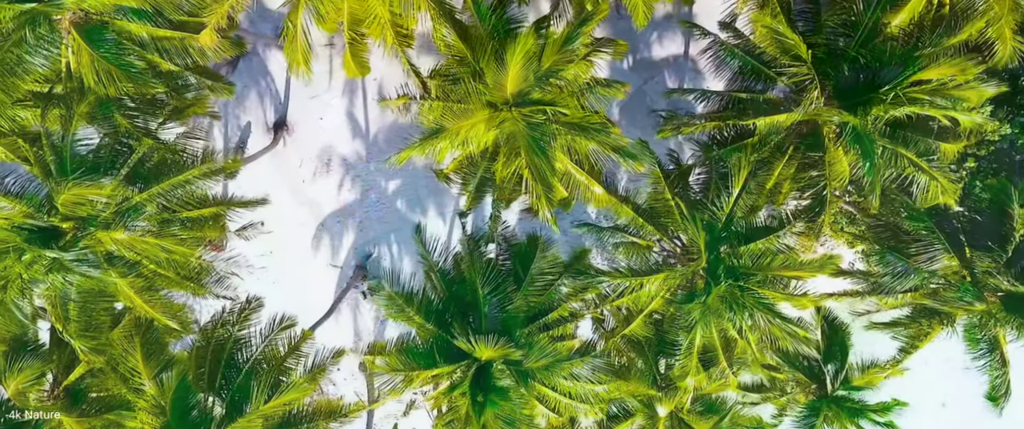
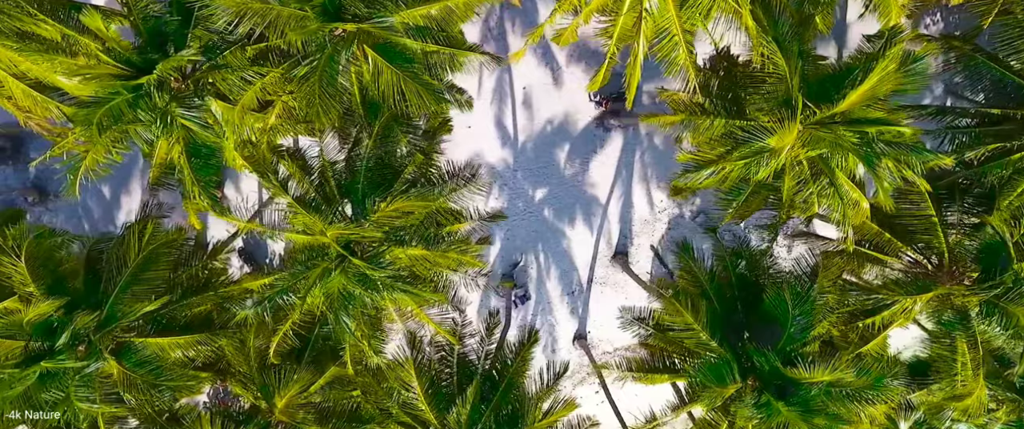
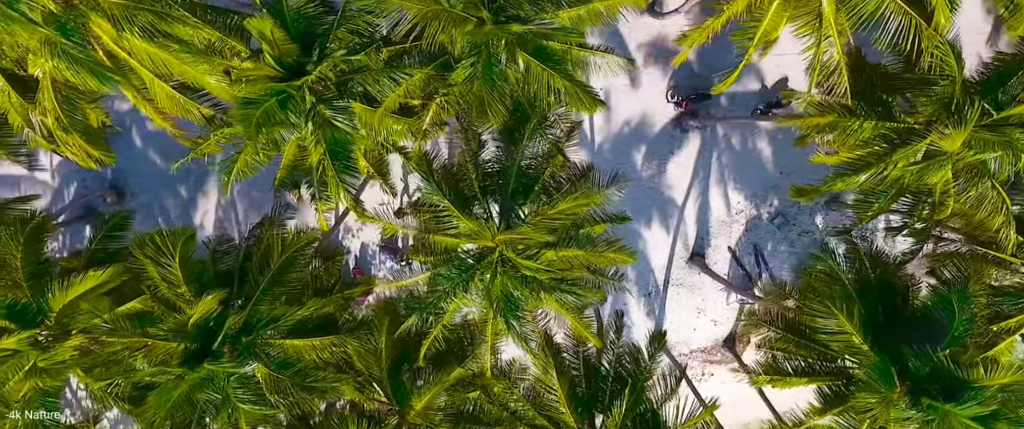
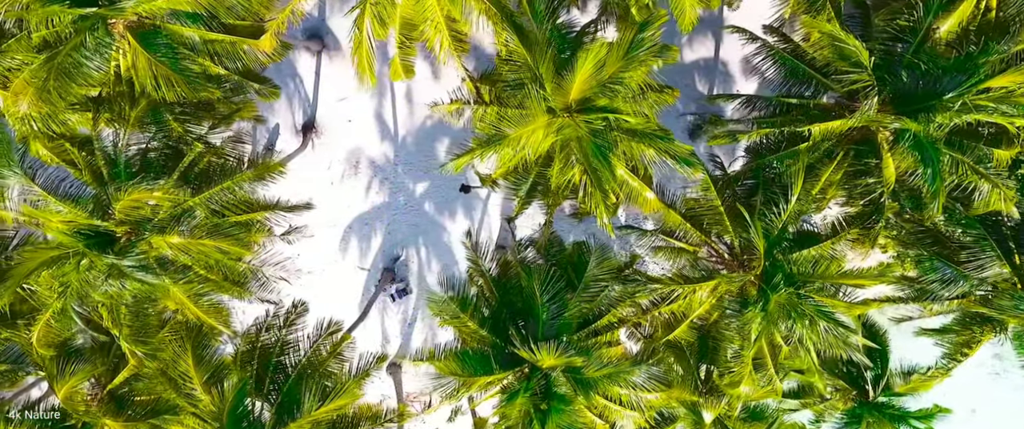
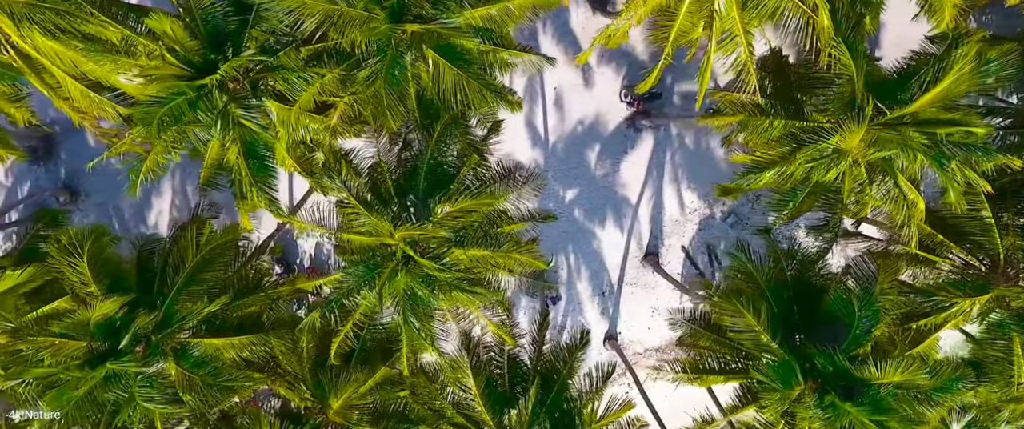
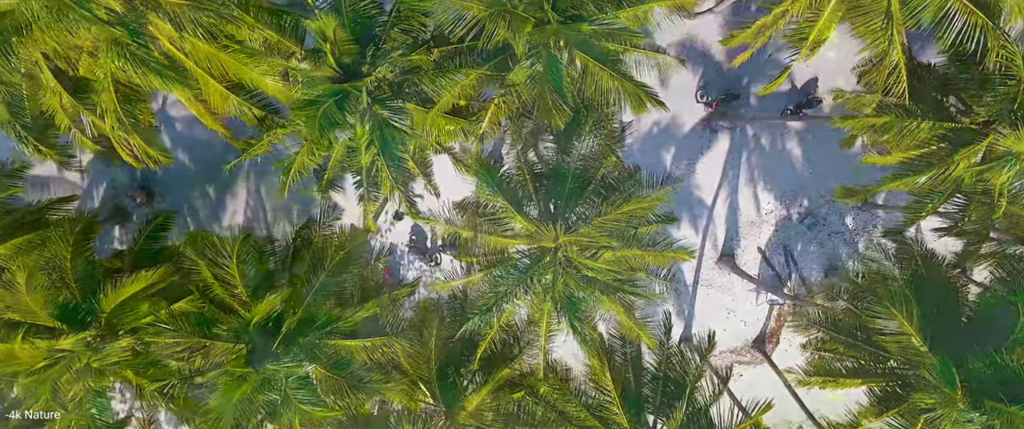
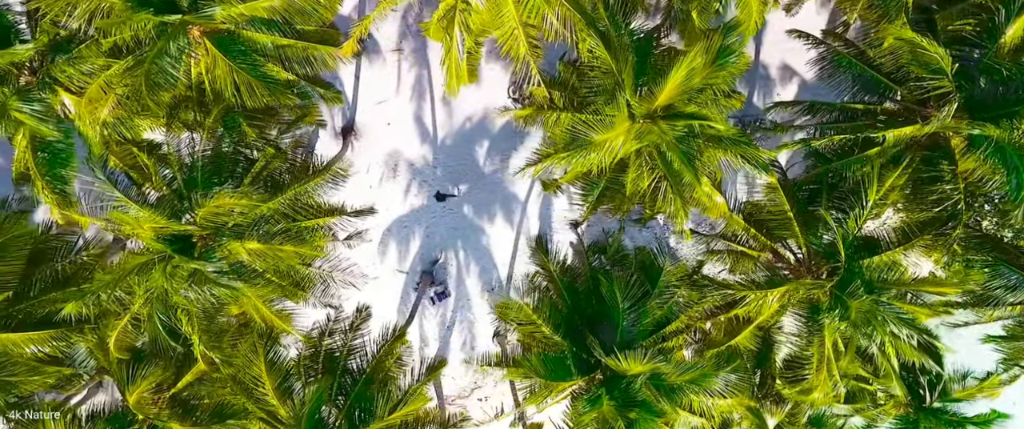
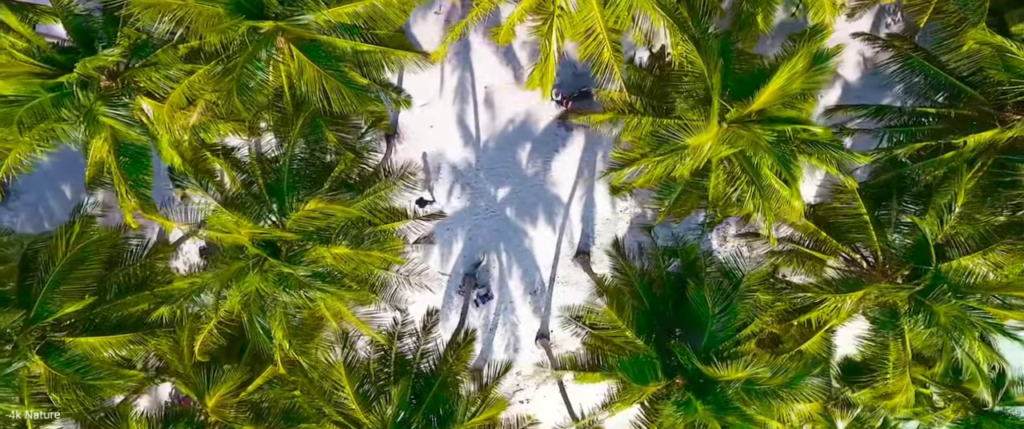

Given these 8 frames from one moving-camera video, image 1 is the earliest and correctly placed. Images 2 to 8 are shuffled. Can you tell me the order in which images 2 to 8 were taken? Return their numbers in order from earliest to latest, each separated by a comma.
4, 7, 8, 2, 5, 3, 6
